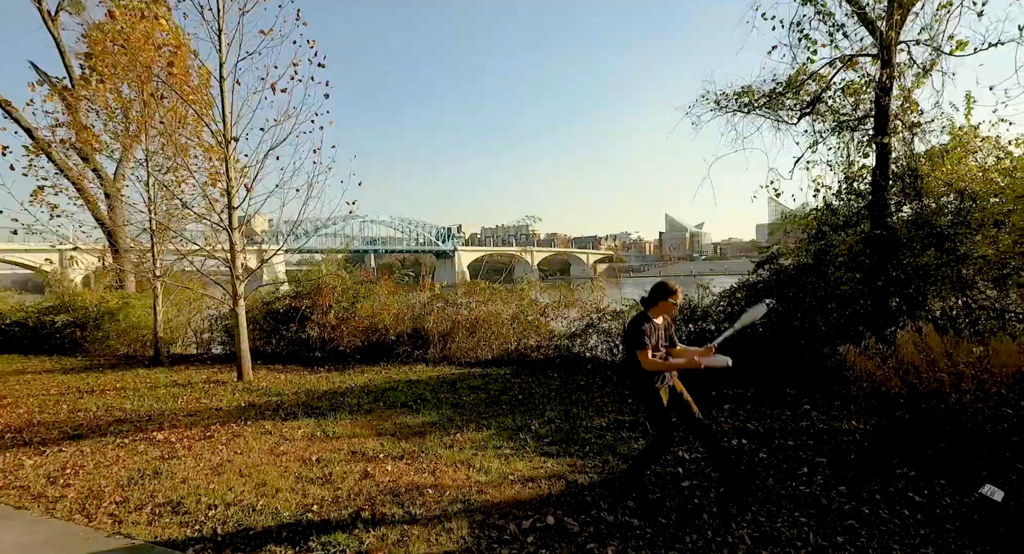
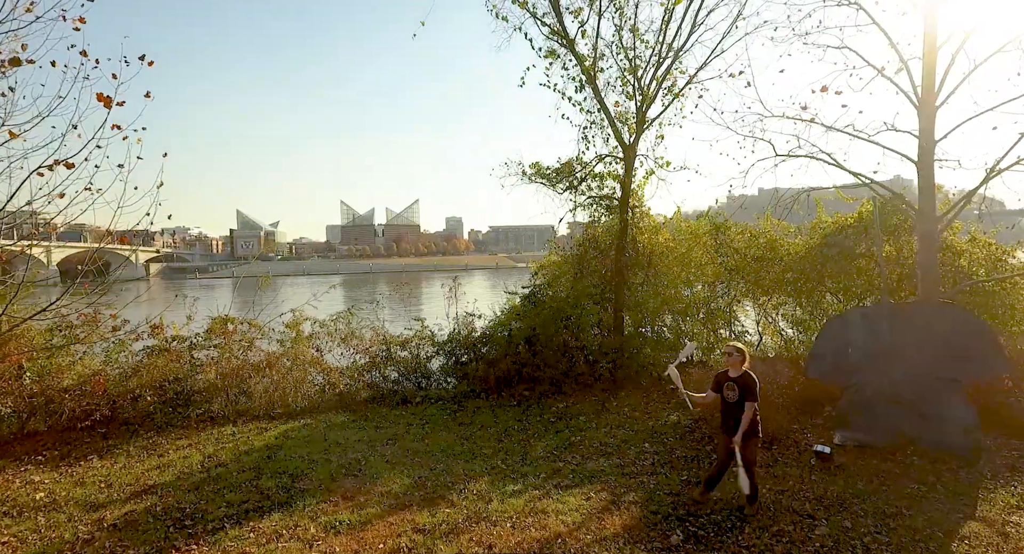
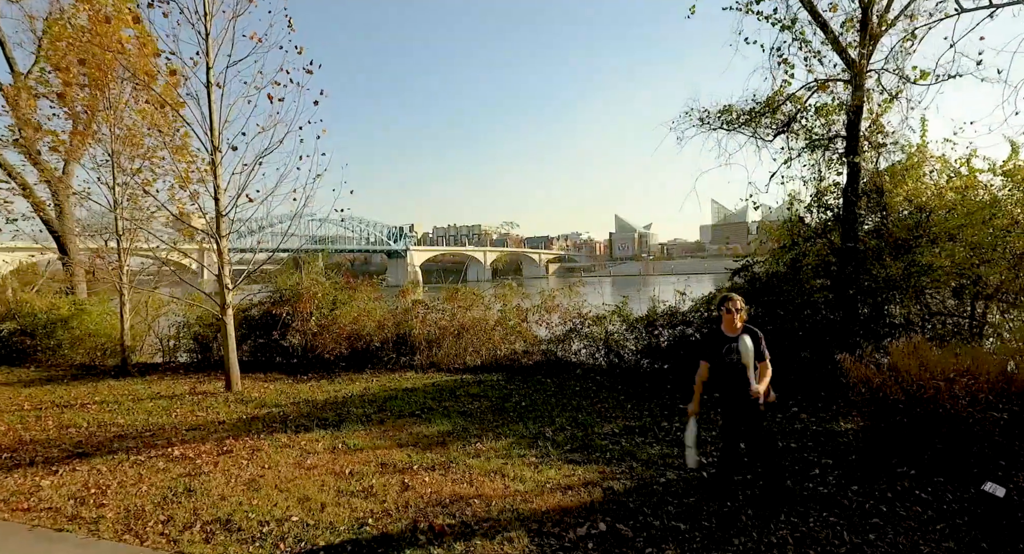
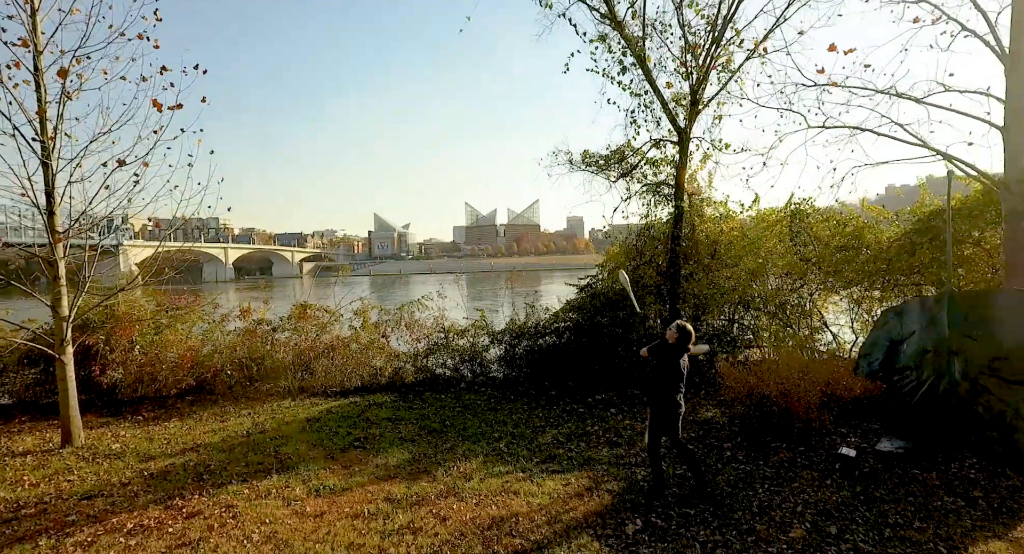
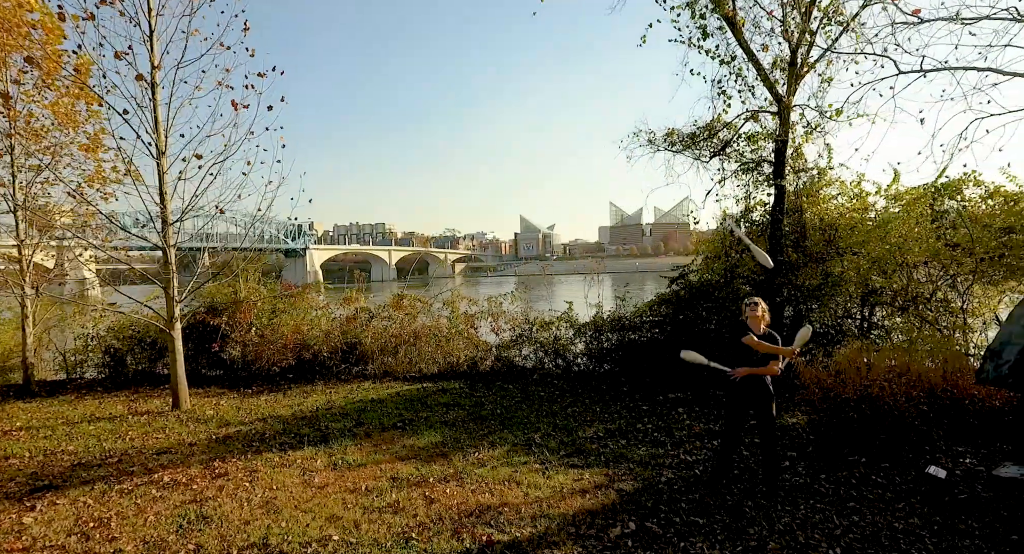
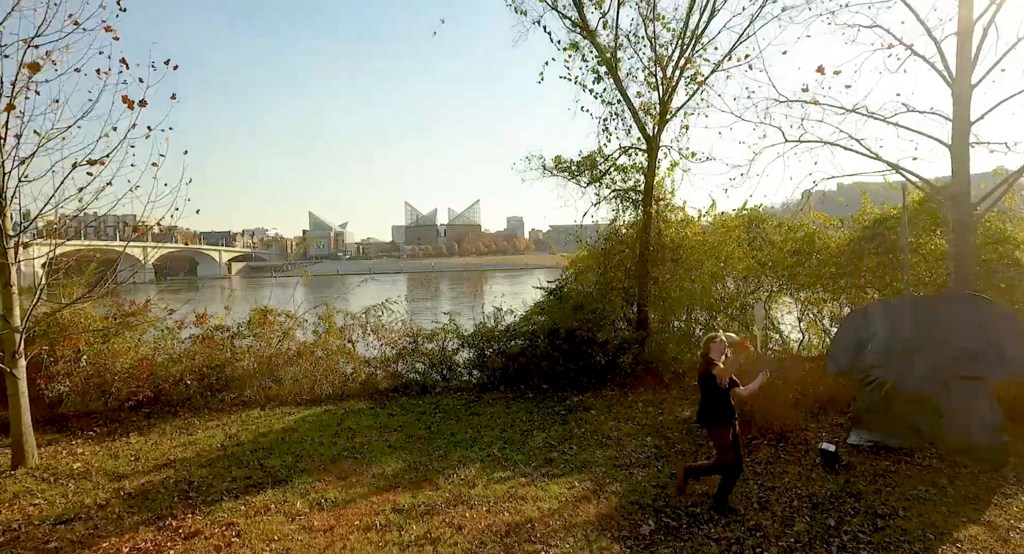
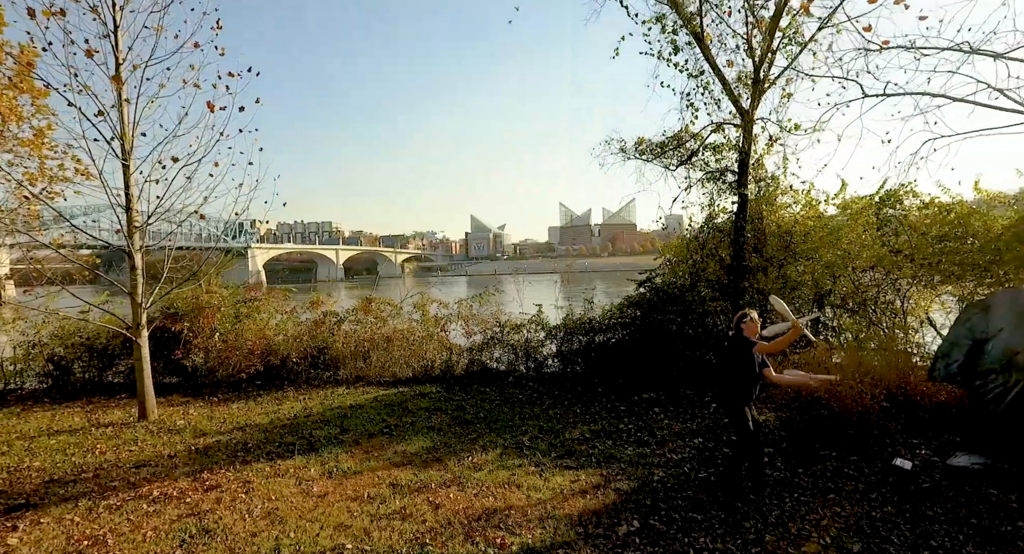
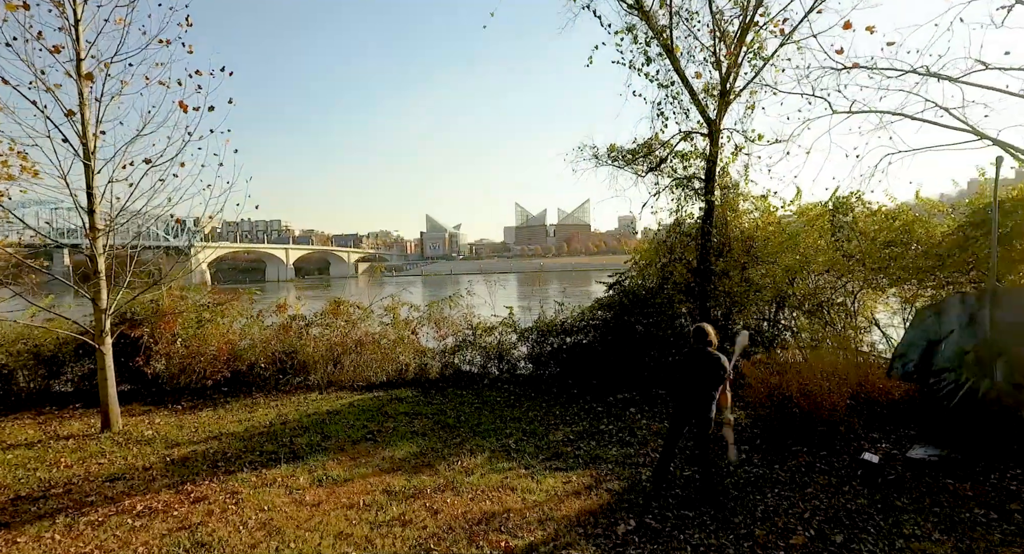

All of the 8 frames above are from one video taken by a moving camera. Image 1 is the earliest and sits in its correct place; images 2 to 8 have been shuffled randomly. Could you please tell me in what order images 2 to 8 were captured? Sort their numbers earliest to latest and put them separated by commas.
3, 5, 7, 8, 4, 6, 2
